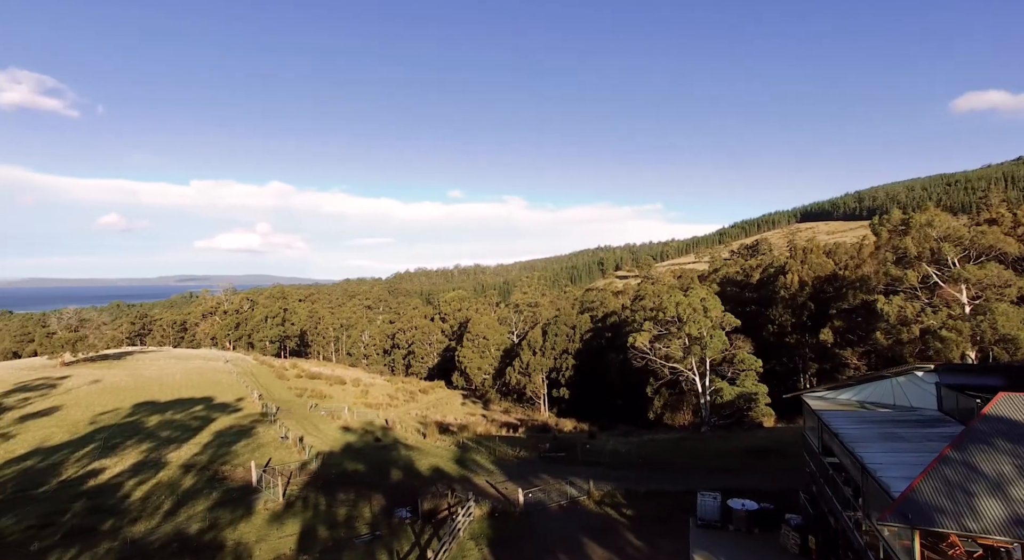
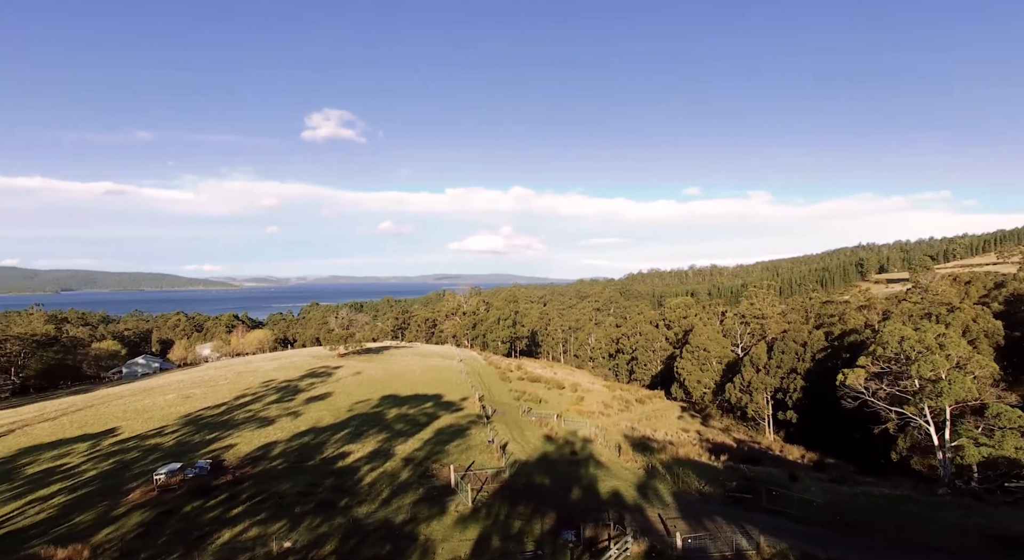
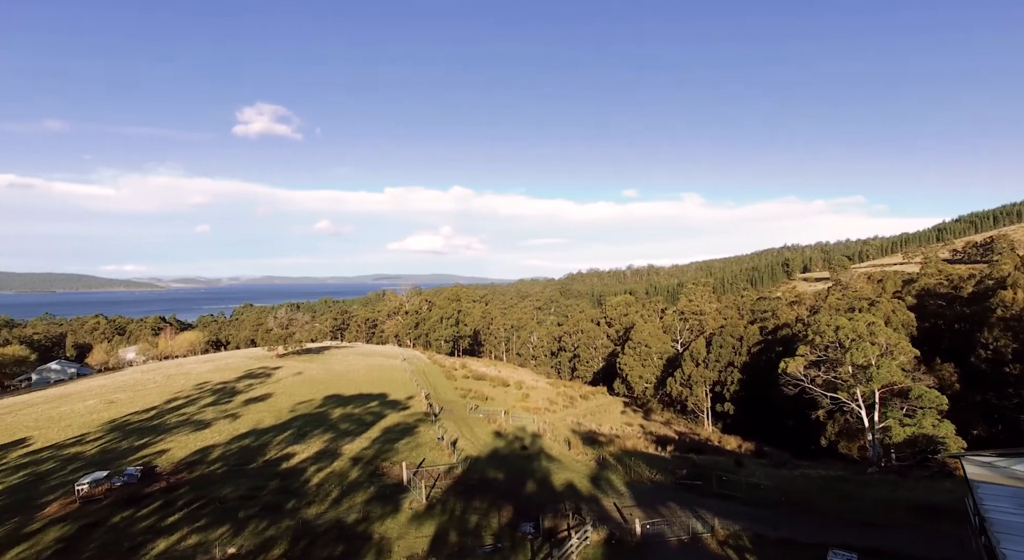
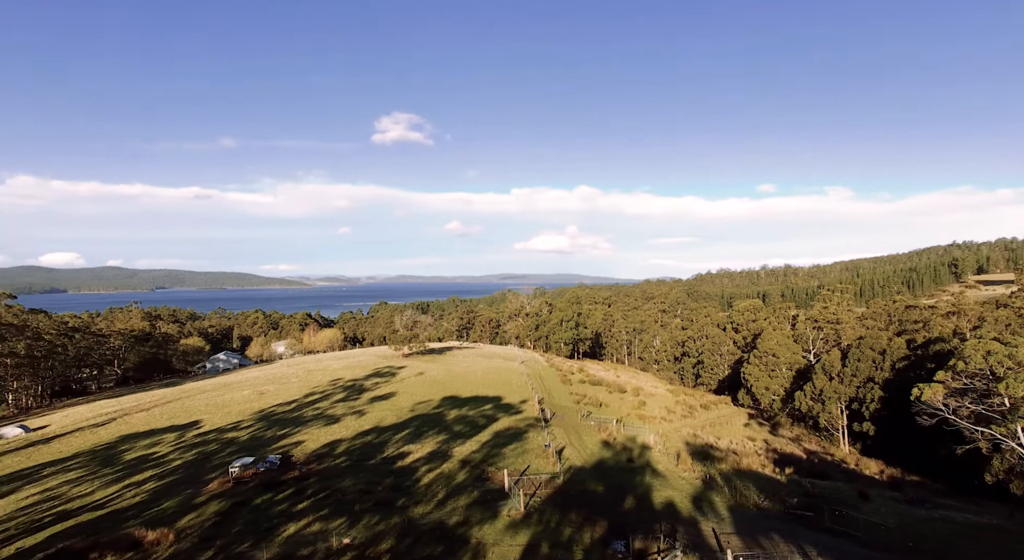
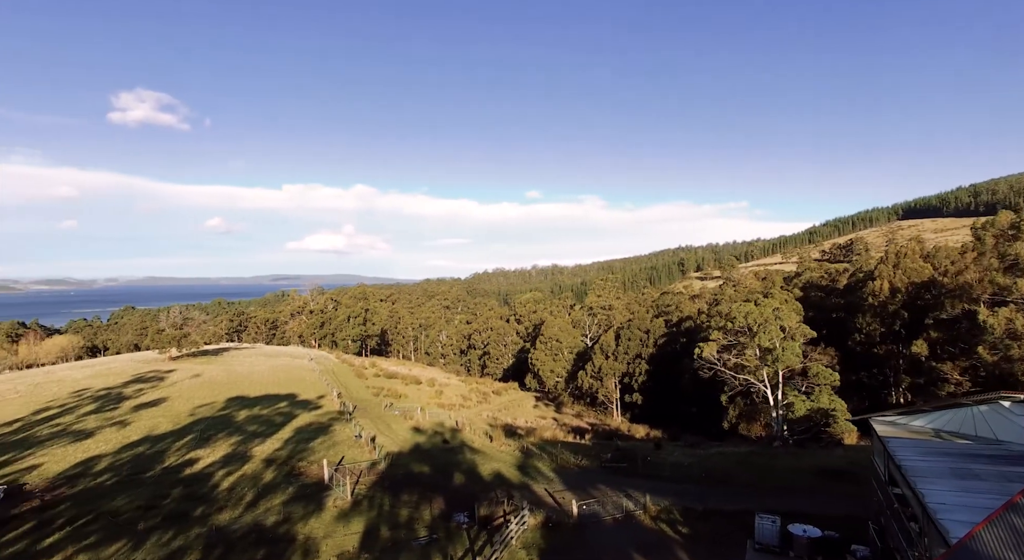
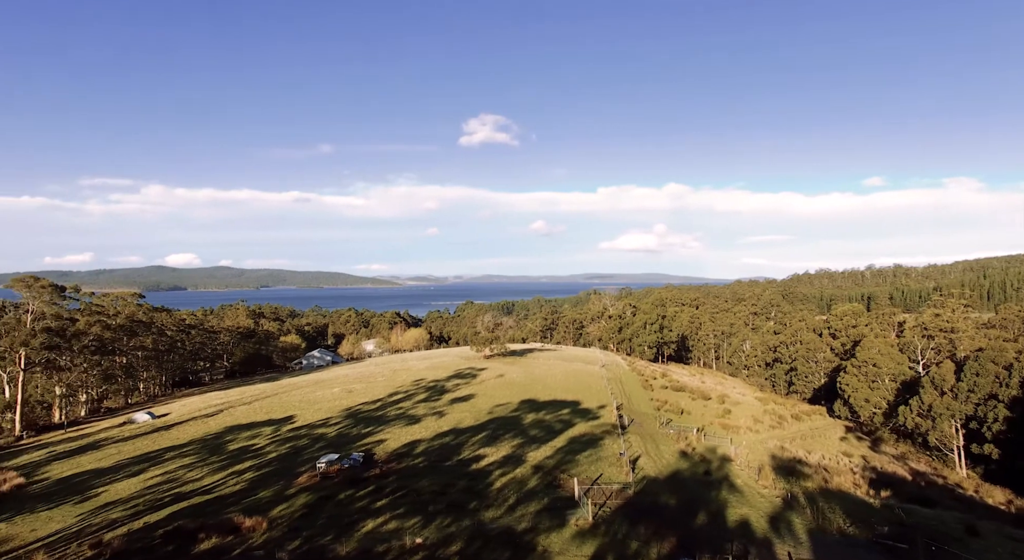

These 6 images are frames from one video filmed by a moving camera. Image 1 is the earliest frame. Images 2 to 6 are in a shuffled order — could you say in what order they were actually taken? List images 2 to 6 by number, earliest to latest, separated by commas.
5, 3, 2, 4, 6
